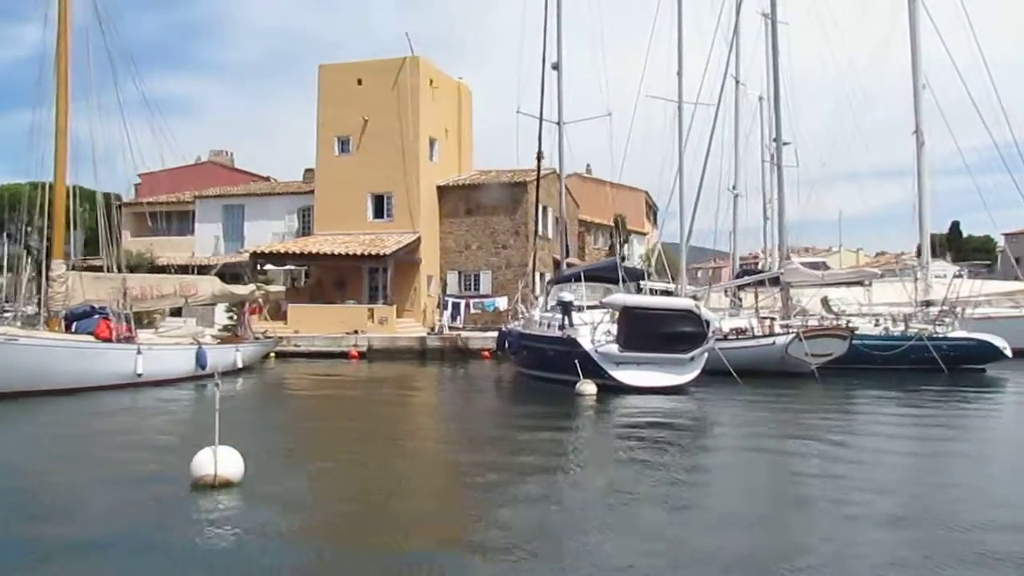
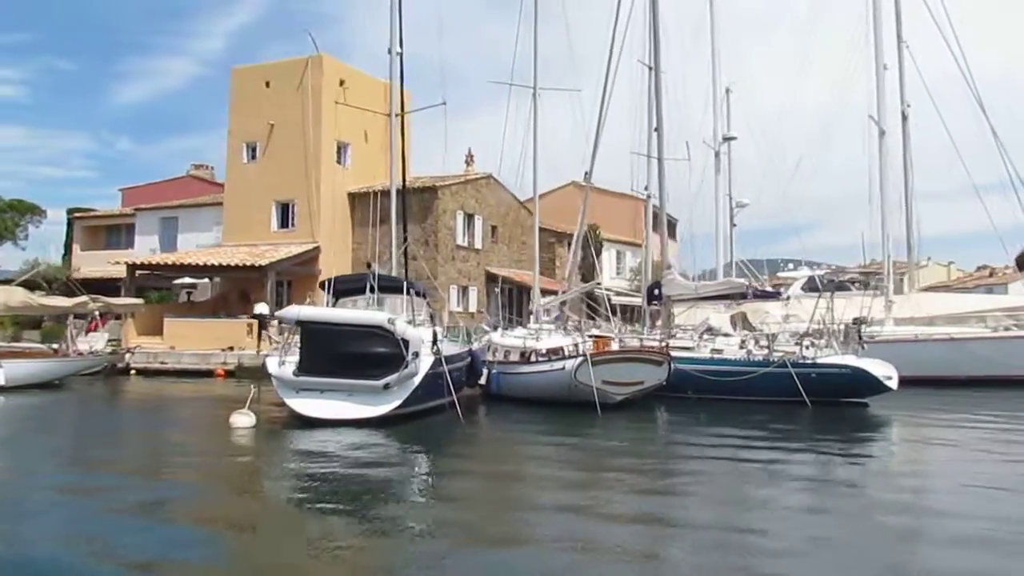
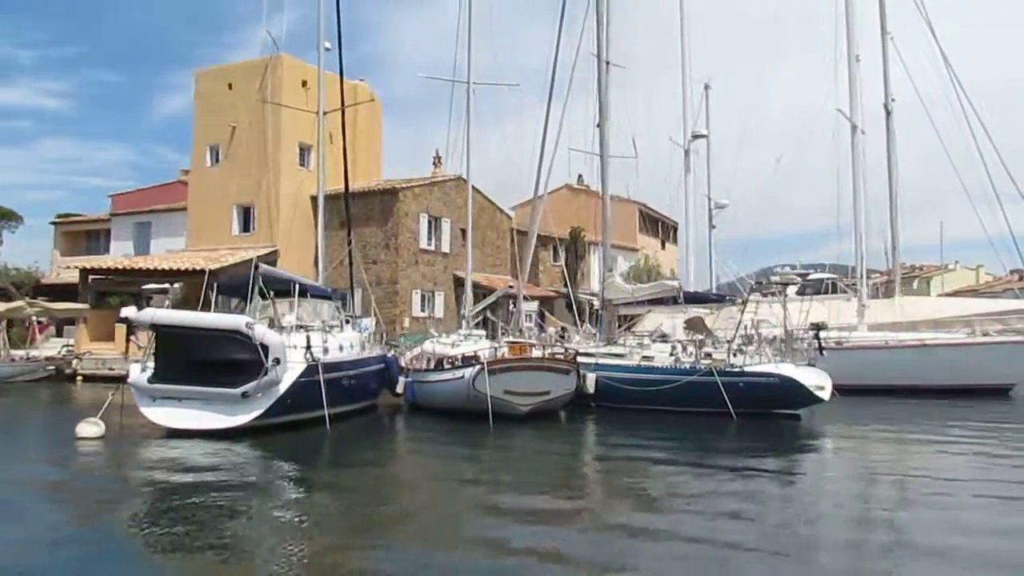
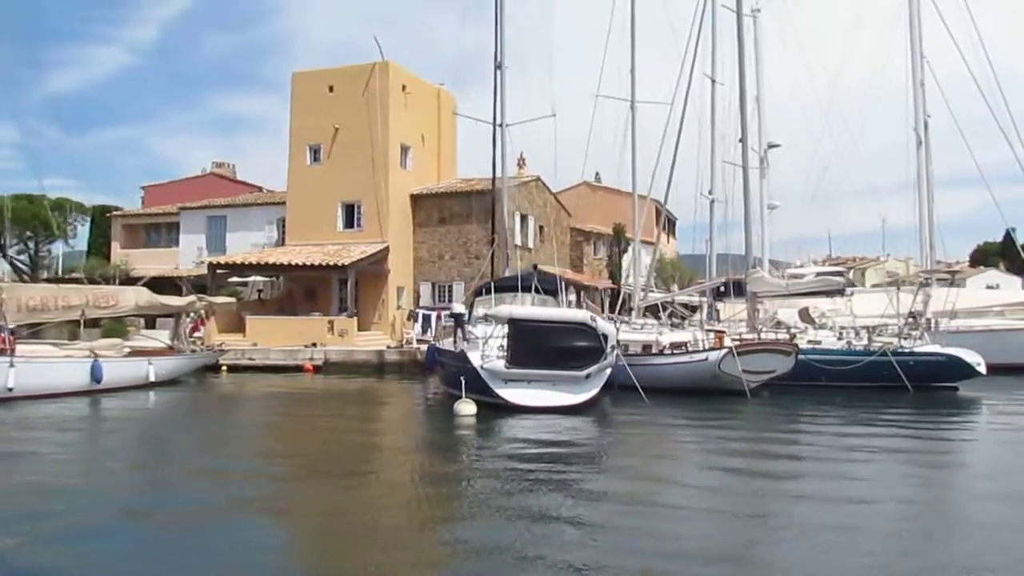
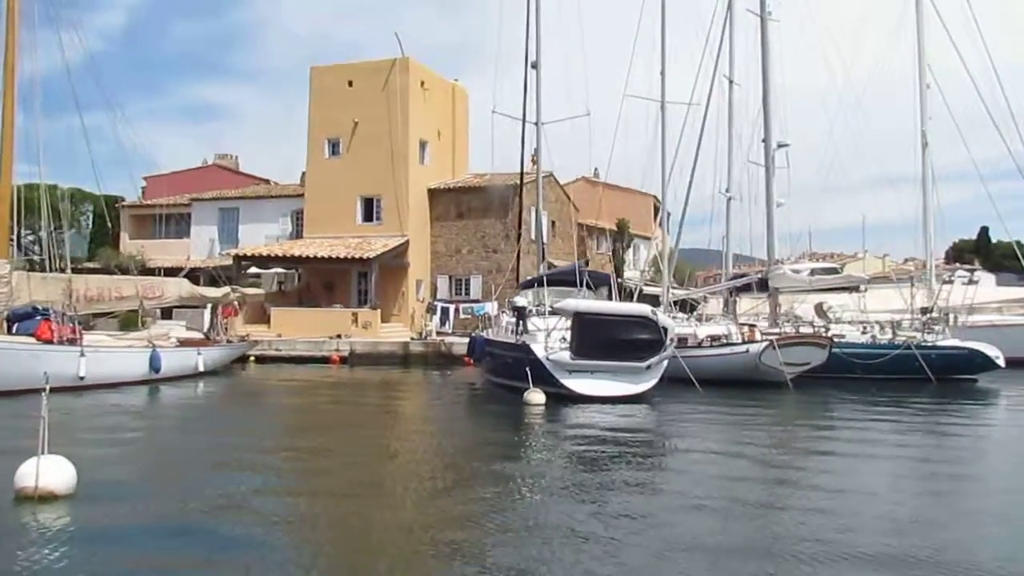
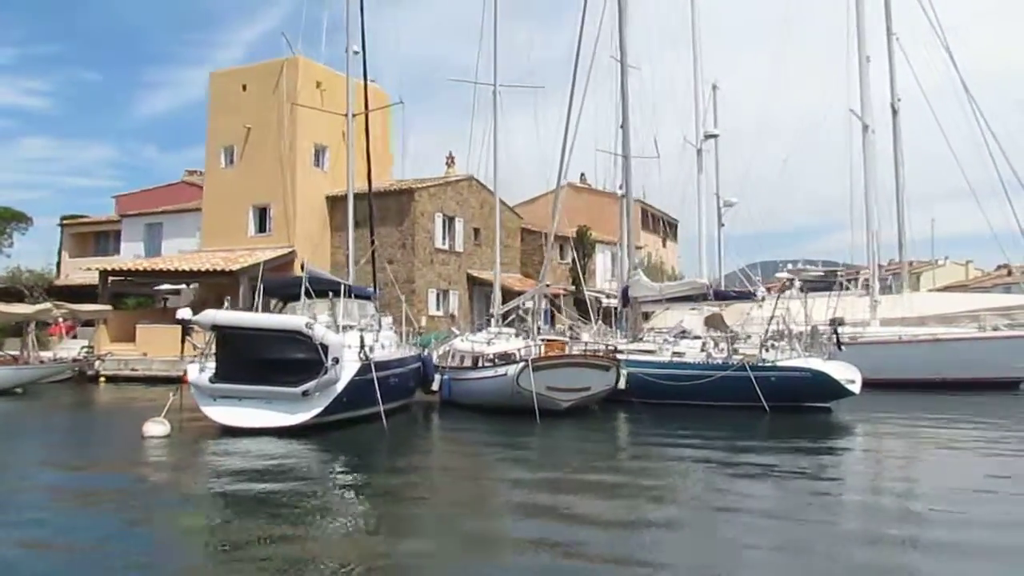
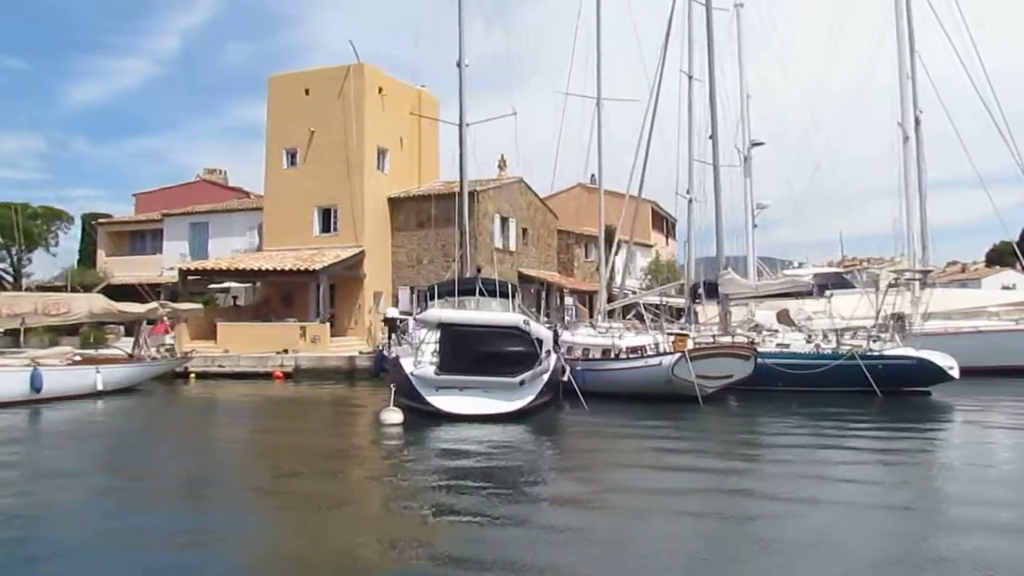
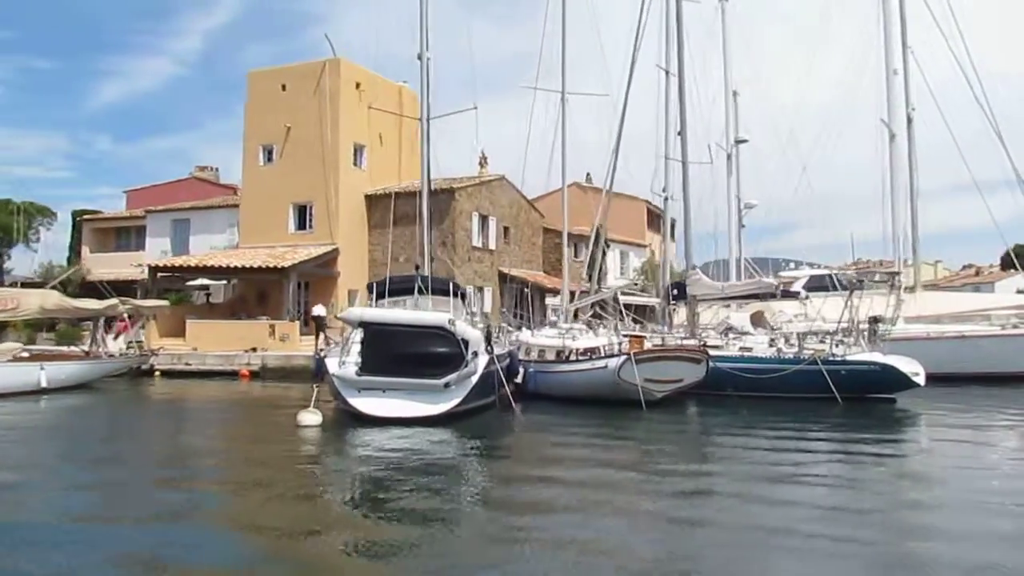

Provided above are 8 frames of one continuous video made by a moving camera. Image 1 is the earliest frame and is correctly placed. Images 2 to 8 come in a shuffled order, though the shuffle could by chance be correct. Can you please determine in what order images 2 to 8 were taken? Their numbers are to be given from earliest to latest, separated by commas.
5, 4, 7, 8, 2, 6, 3
